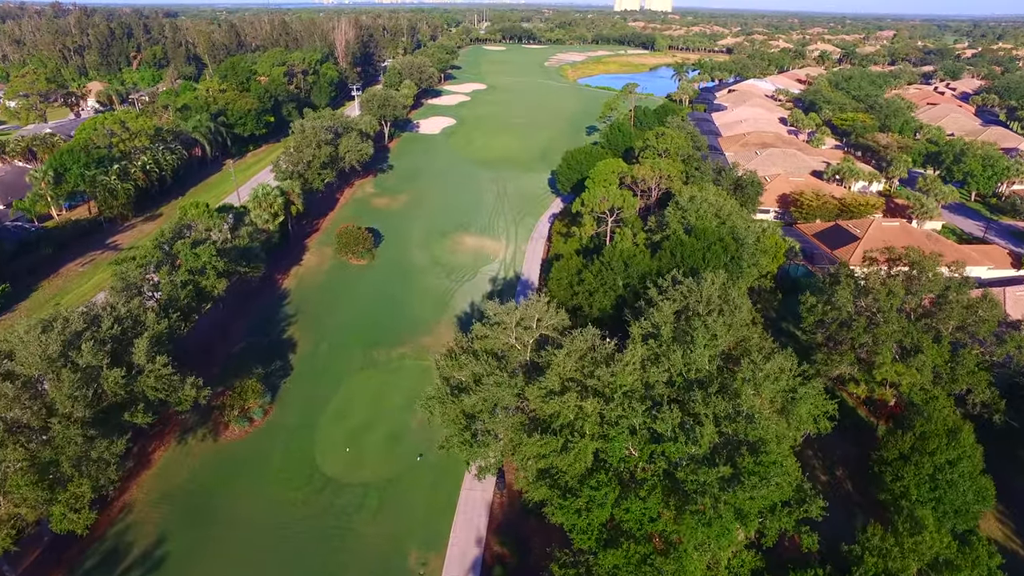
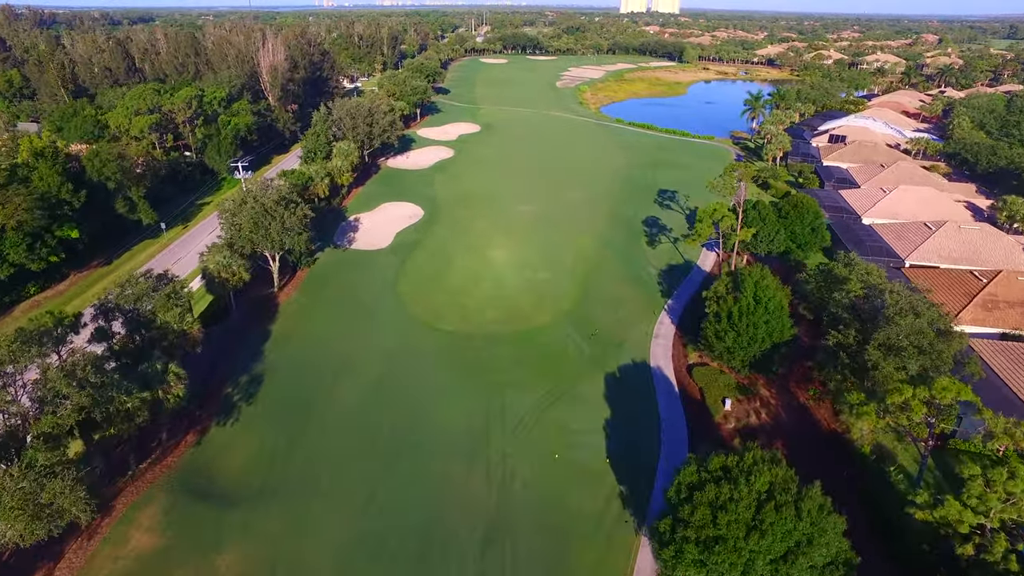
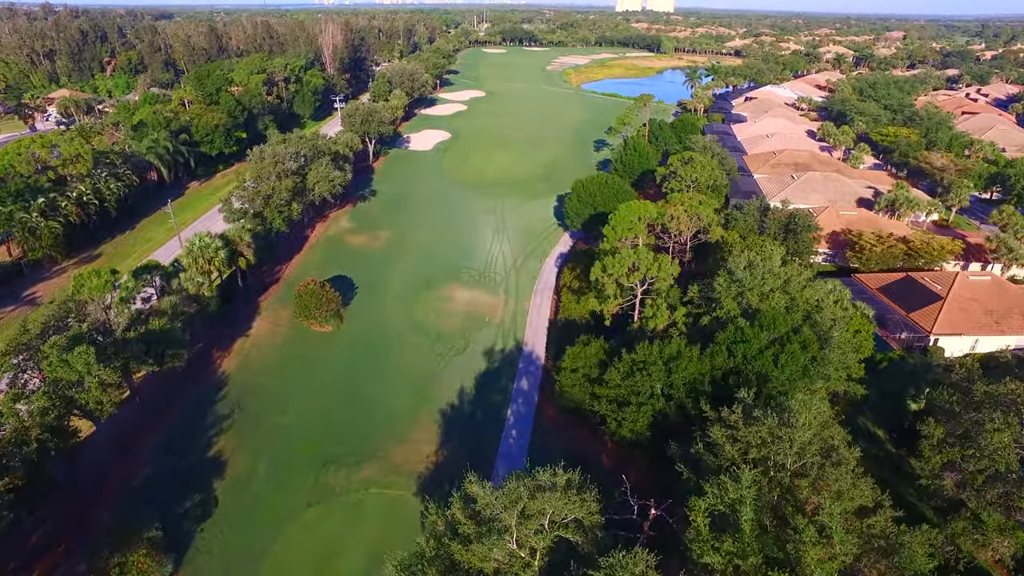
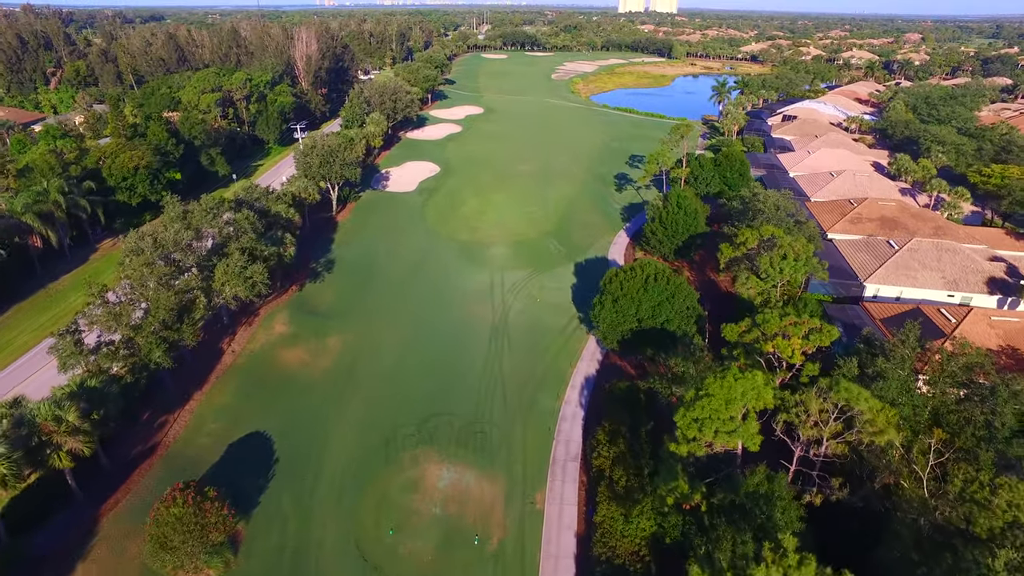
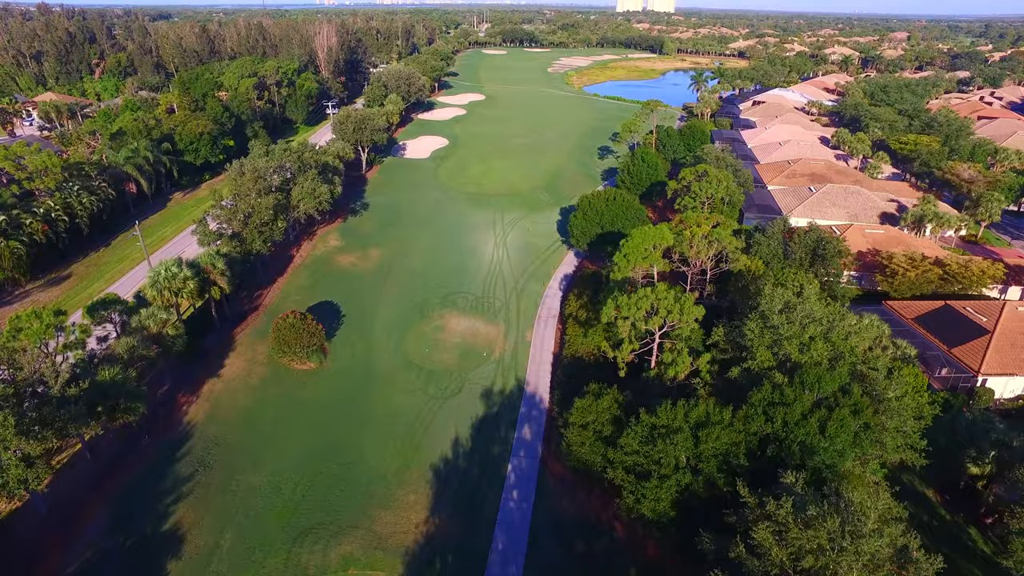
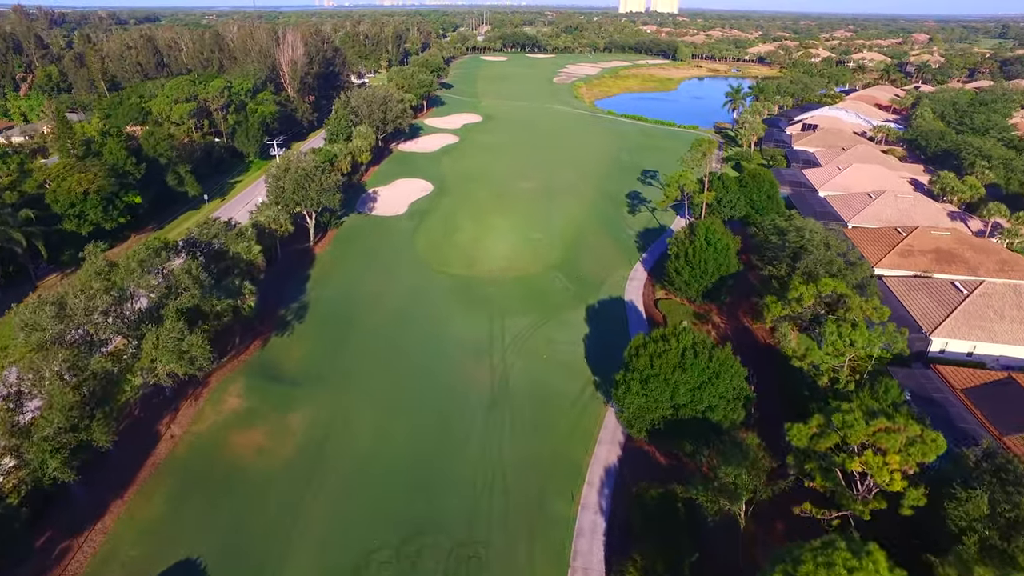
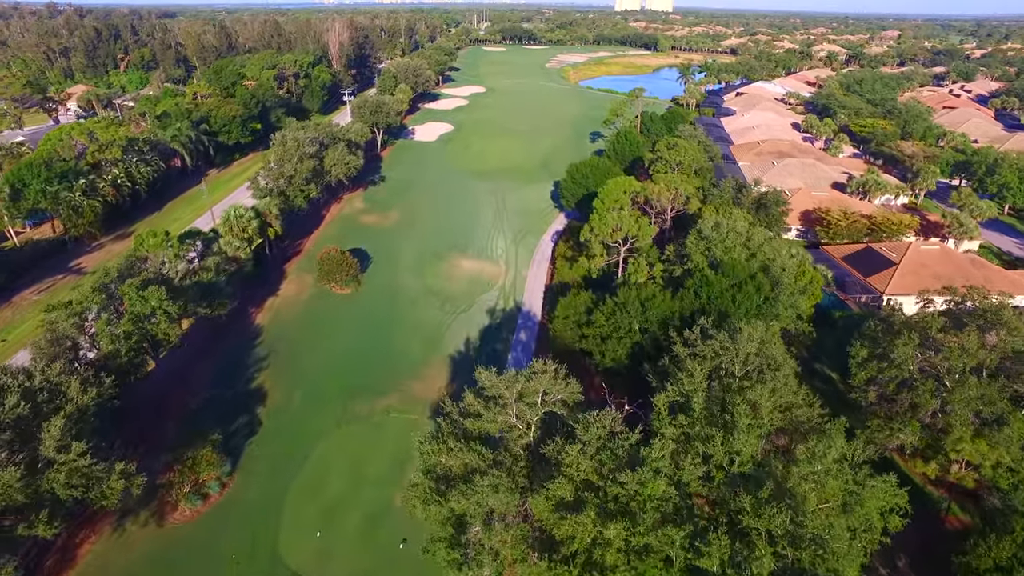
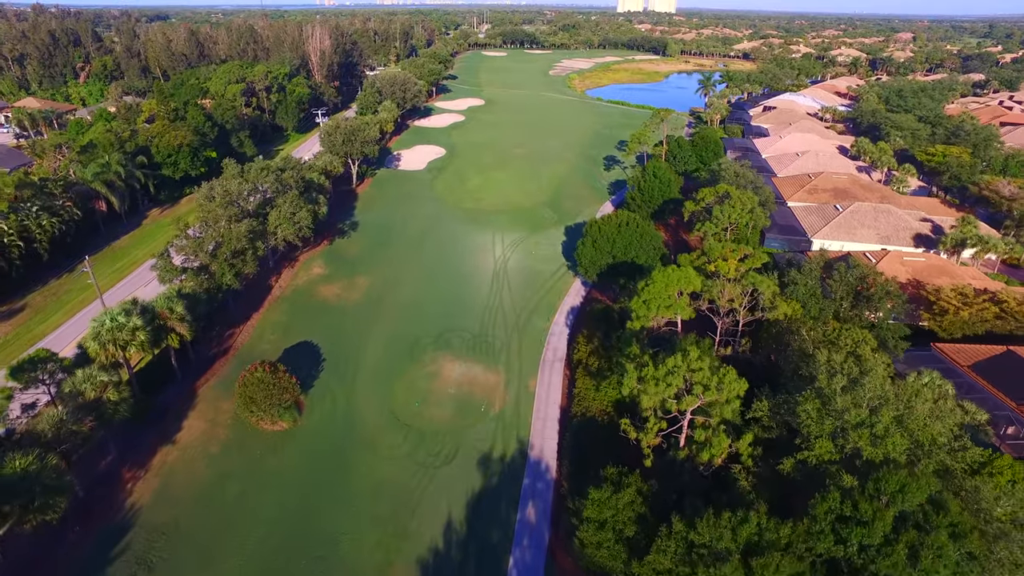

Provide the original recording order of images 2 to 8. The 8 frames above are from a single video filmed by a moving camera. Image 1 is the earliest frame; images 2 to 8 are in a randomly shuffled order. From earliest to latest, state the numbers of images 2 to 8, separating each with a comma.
7, 3, 5, 8, 4, 6, 2
